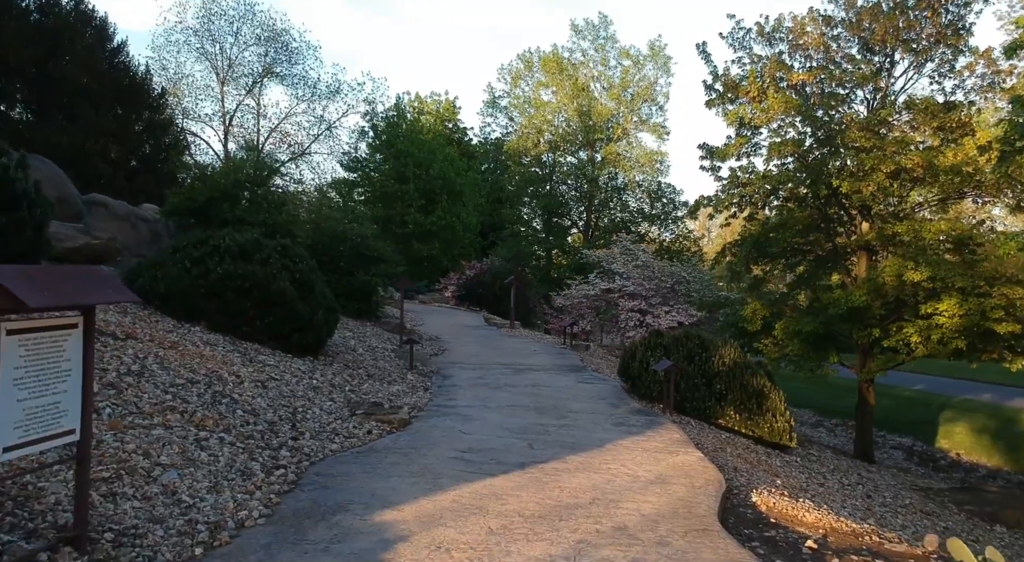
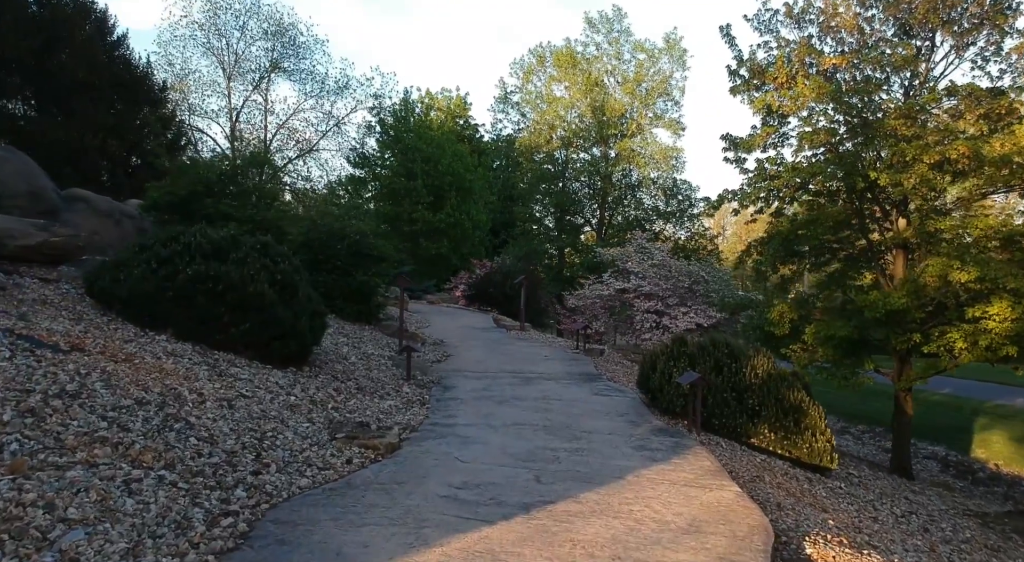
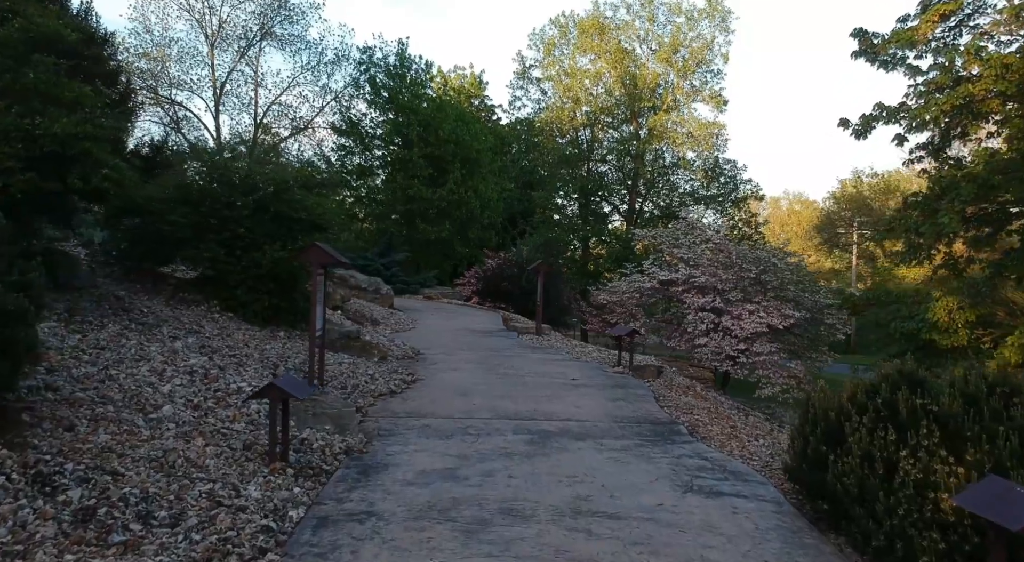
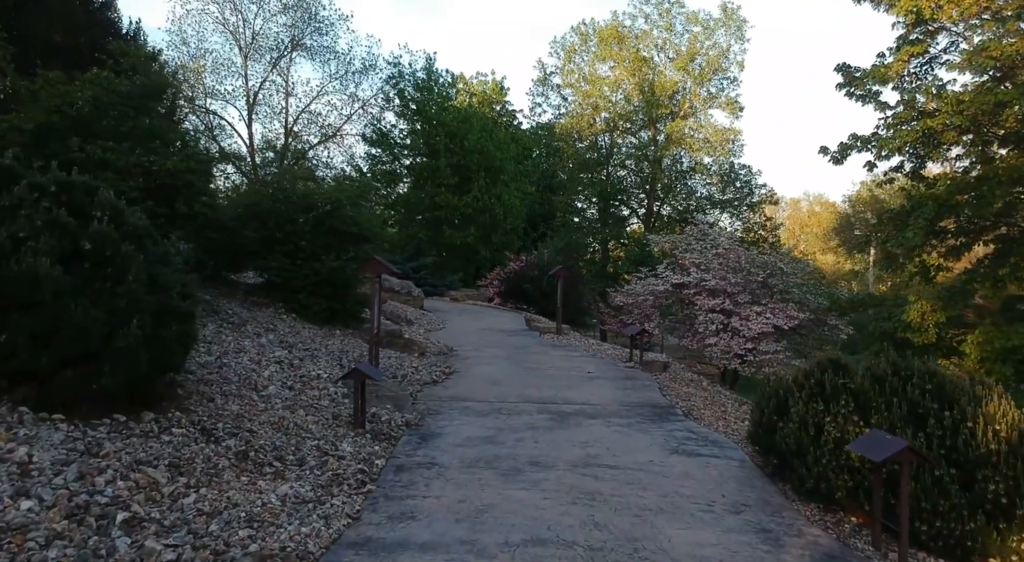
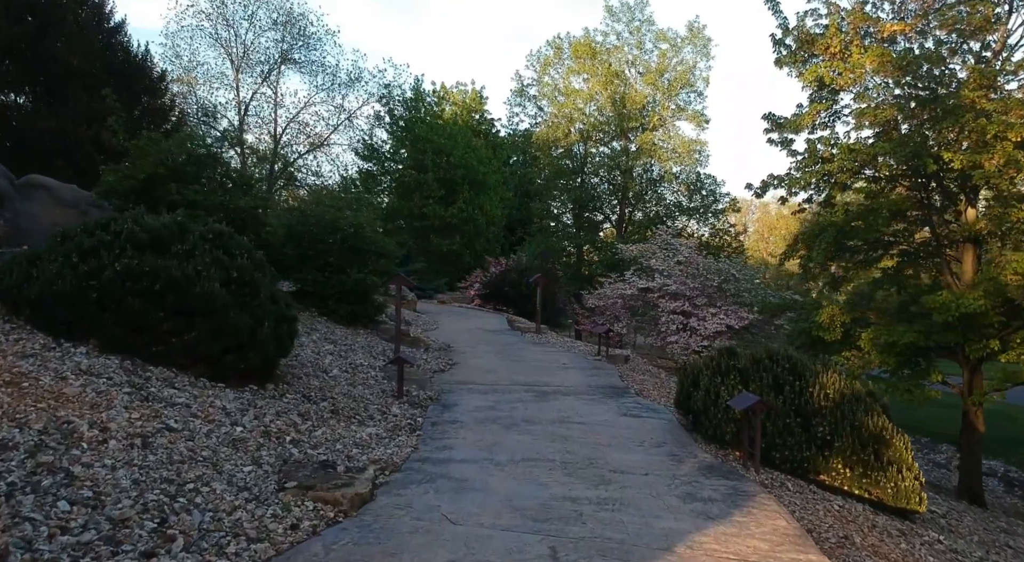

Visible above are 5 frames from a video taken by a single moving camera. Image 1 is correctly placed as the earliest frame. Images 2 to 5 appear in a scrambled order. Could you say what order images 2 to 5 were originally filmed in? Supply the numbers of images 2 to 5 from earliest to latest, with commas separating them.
2, 5, 4, 3
